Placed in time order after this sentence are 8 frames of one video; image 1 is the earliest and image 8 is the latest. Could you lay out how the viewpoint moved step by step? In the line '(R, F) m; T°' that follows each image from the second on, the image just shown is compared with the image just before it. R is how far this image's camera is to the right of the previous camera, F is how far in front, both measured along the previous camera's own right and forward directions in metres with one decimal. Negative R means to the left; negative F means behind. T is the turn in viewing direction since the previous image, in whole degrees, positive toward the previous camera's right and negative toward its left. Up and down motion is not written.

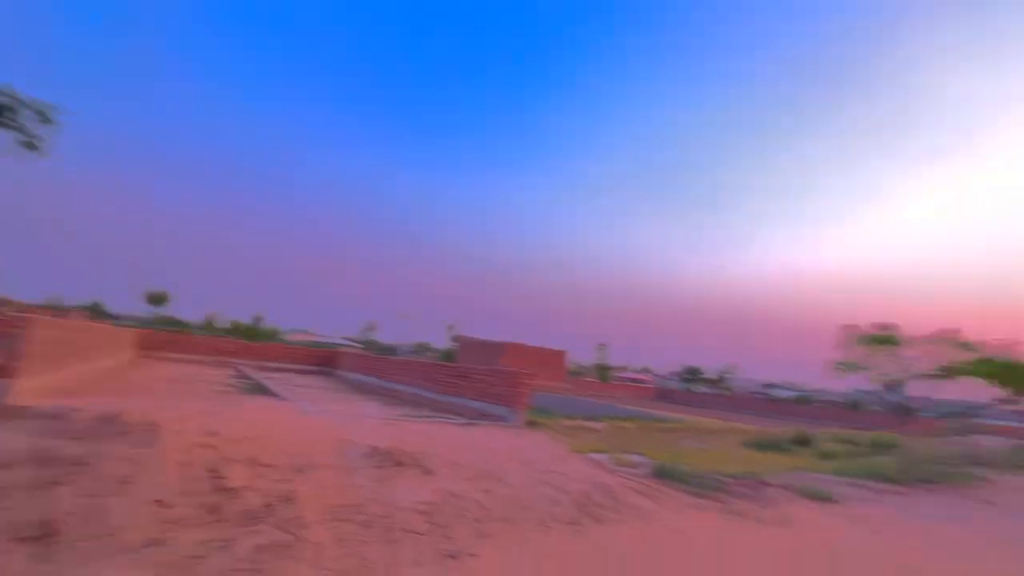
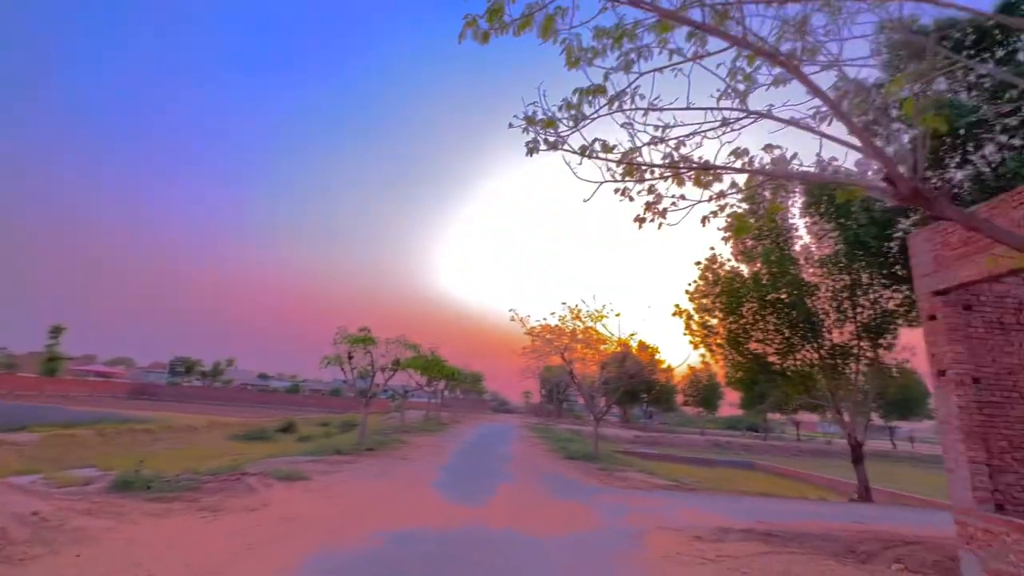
(+1.1, +0.8) m; +23°
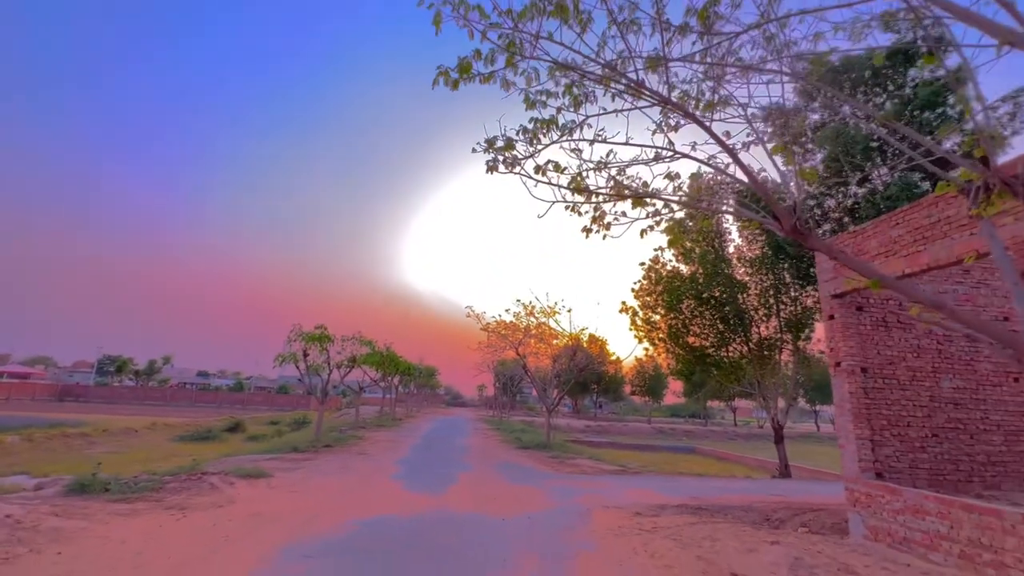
(-0.1, -1.0) m; +5°
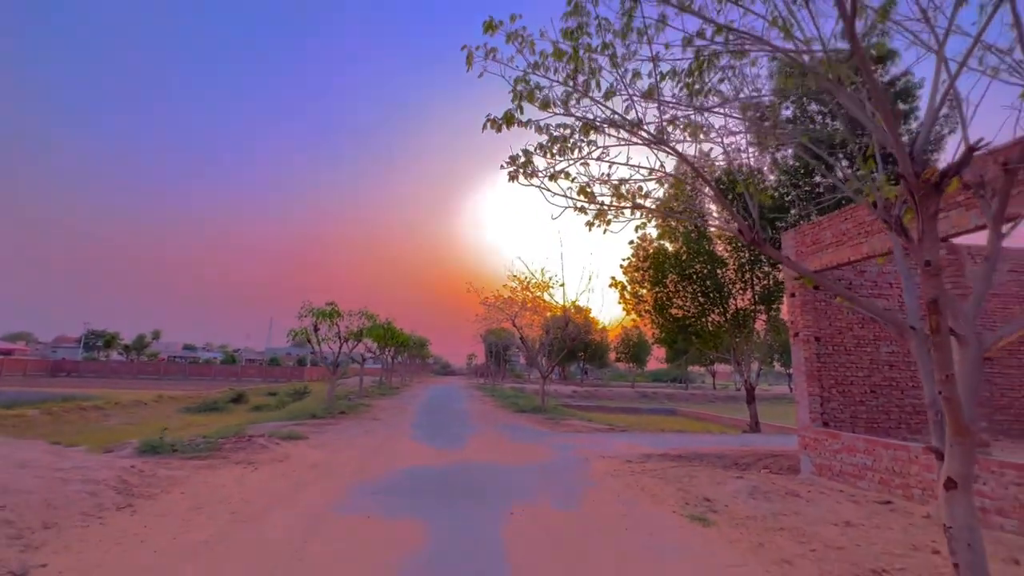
(-0.5, -1.8) m; +2°
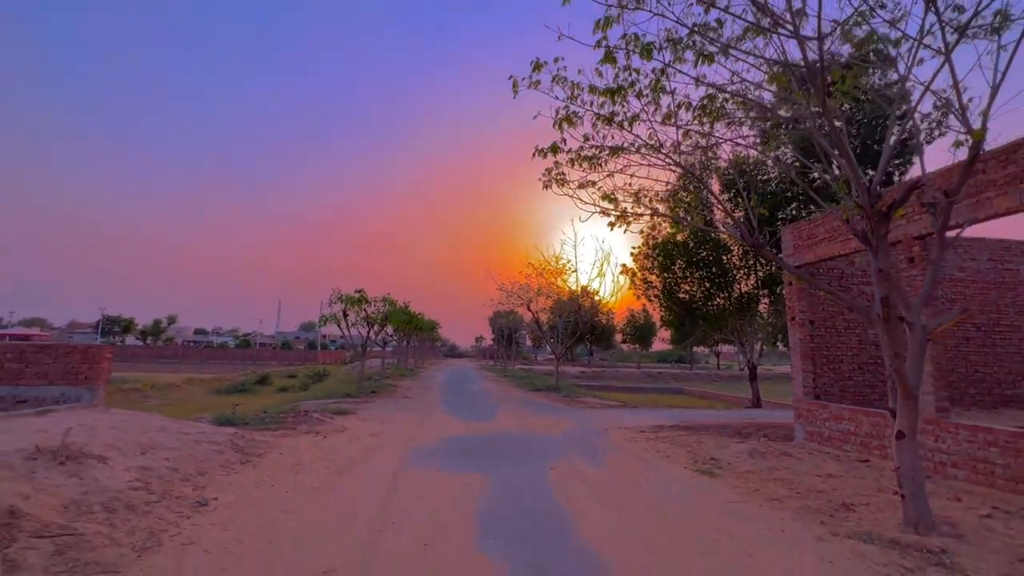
(-0.5, -1.7) m; 0°
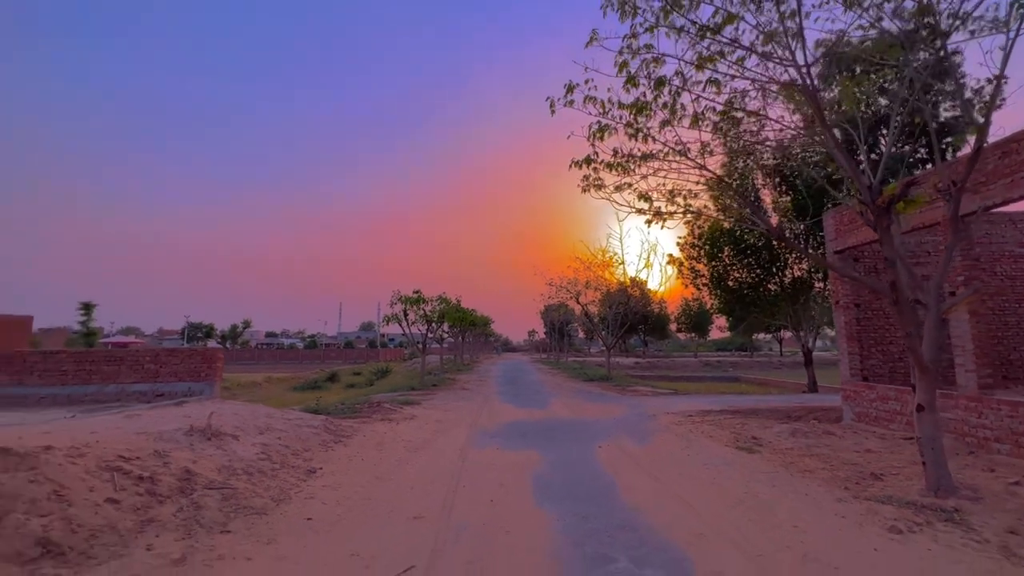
(+0.1, -1.1) m; -5°
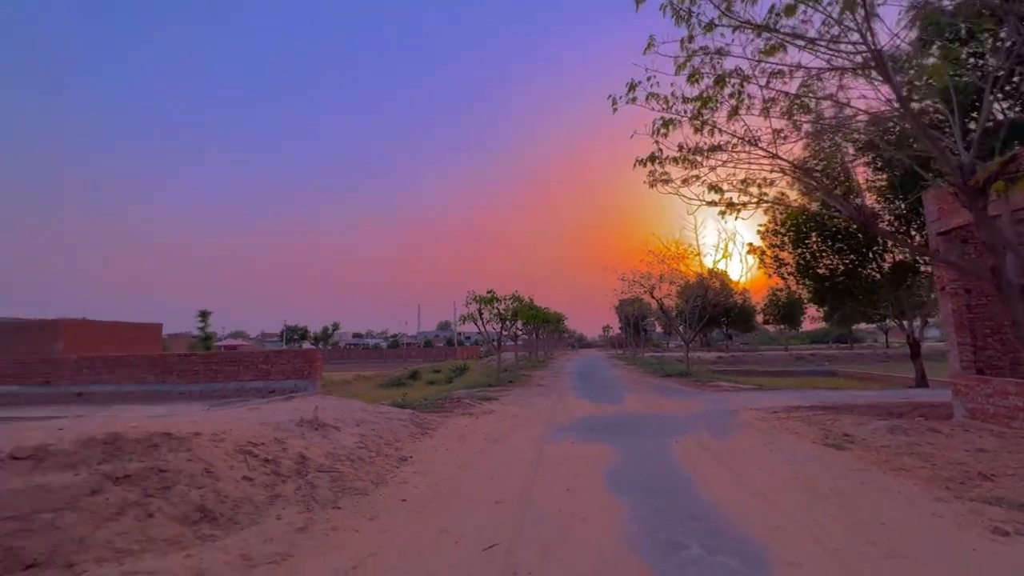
(0.0, -0.4) m; -7°
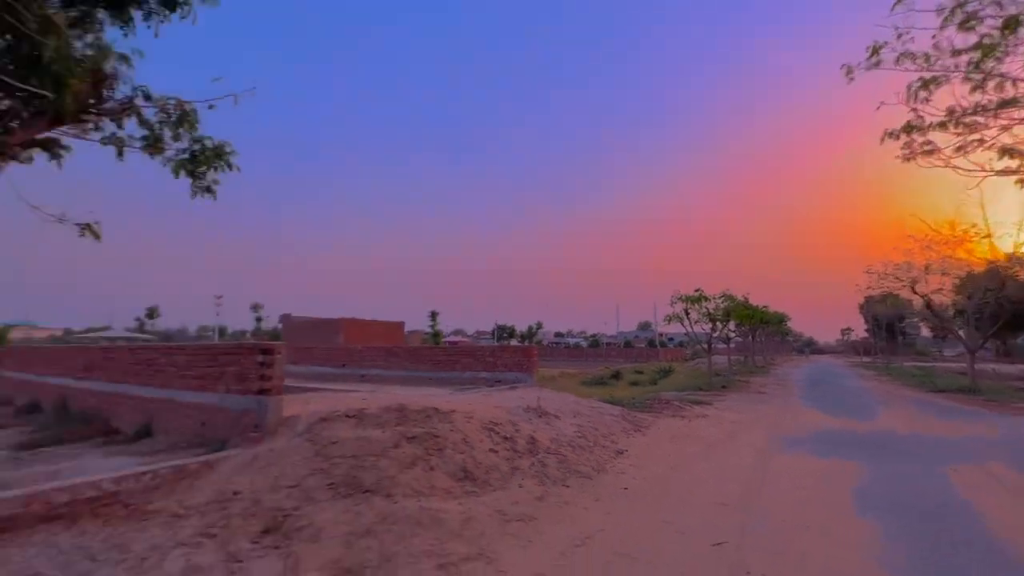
(-0.1, -0.6) m; -18°
